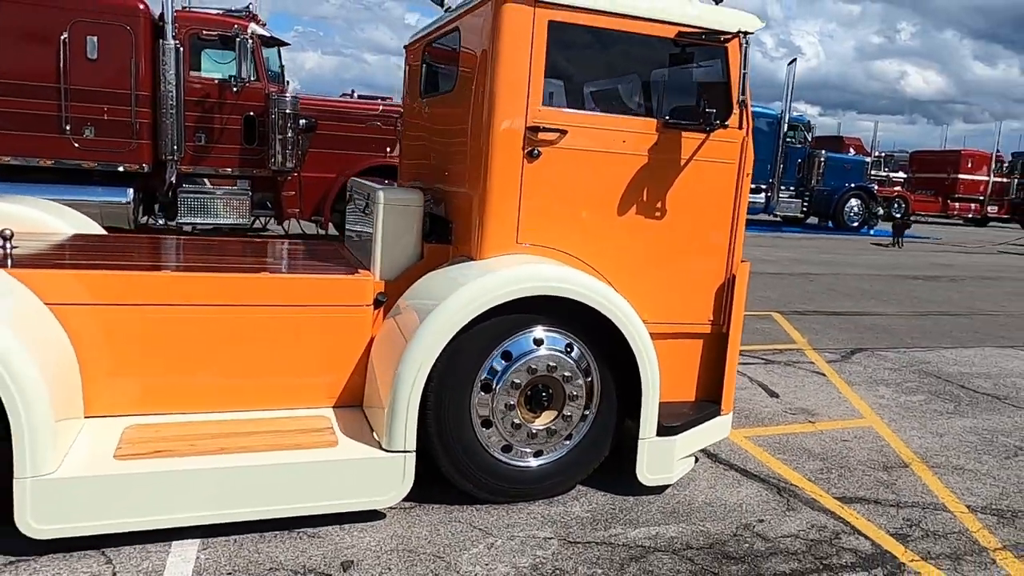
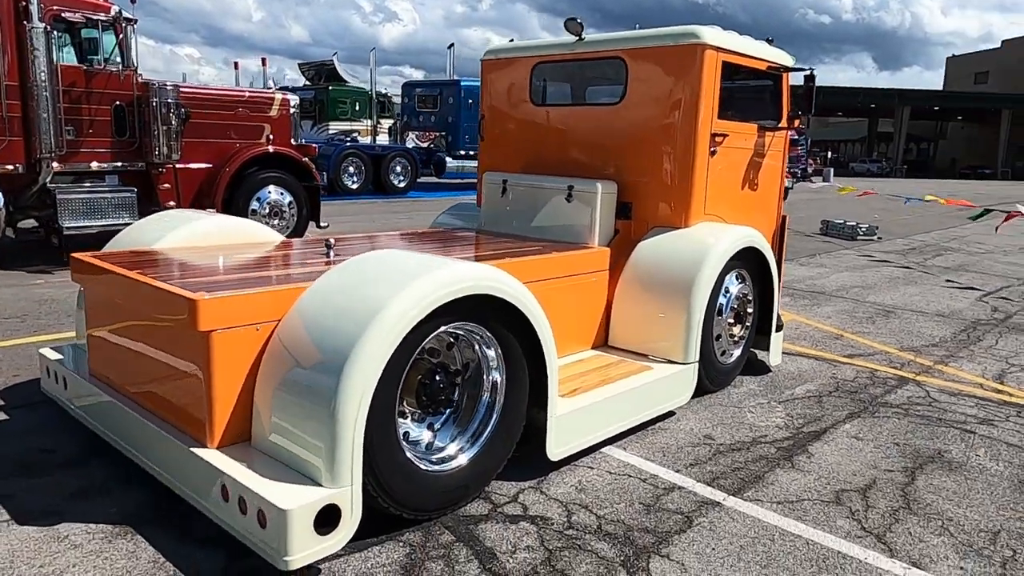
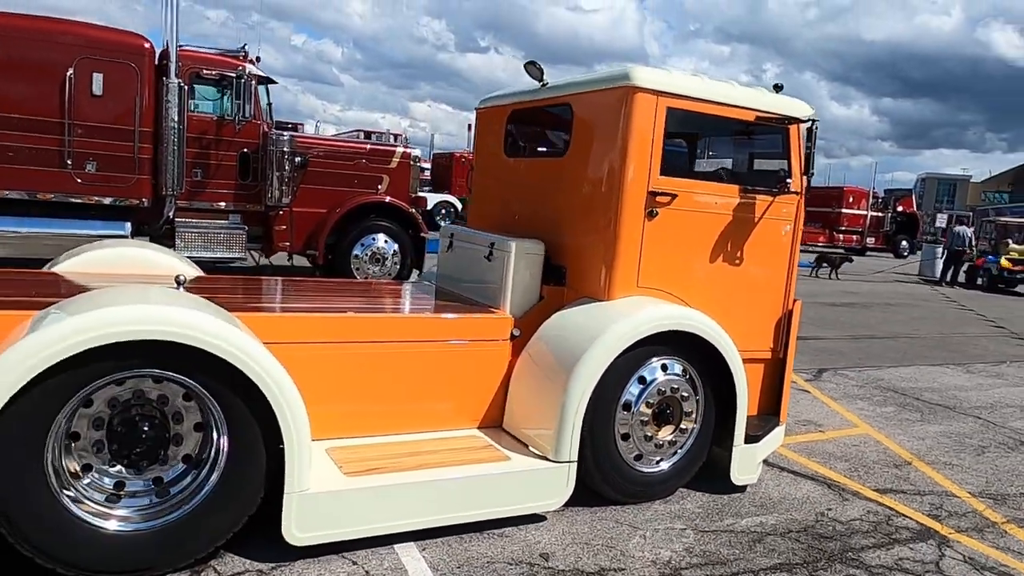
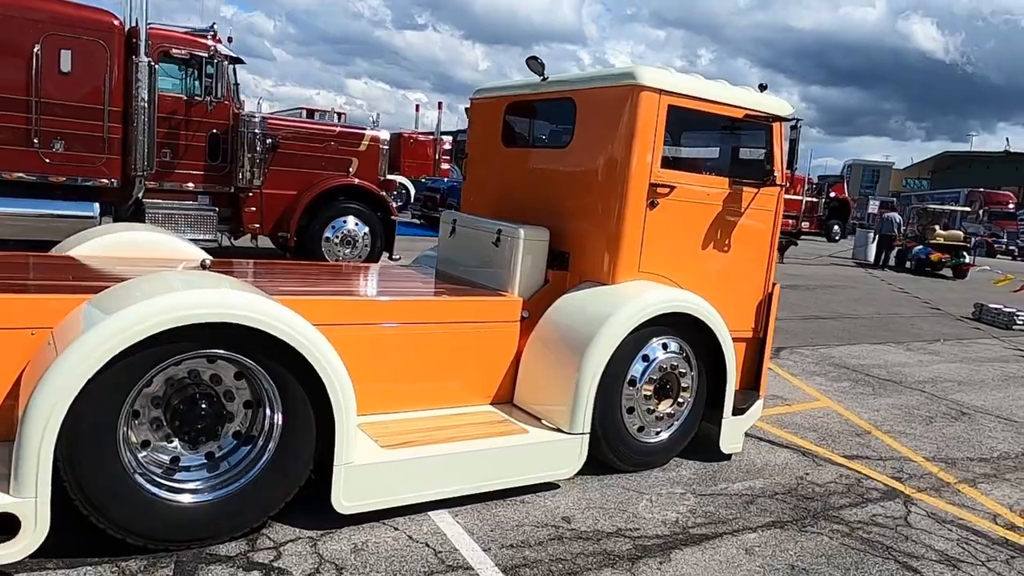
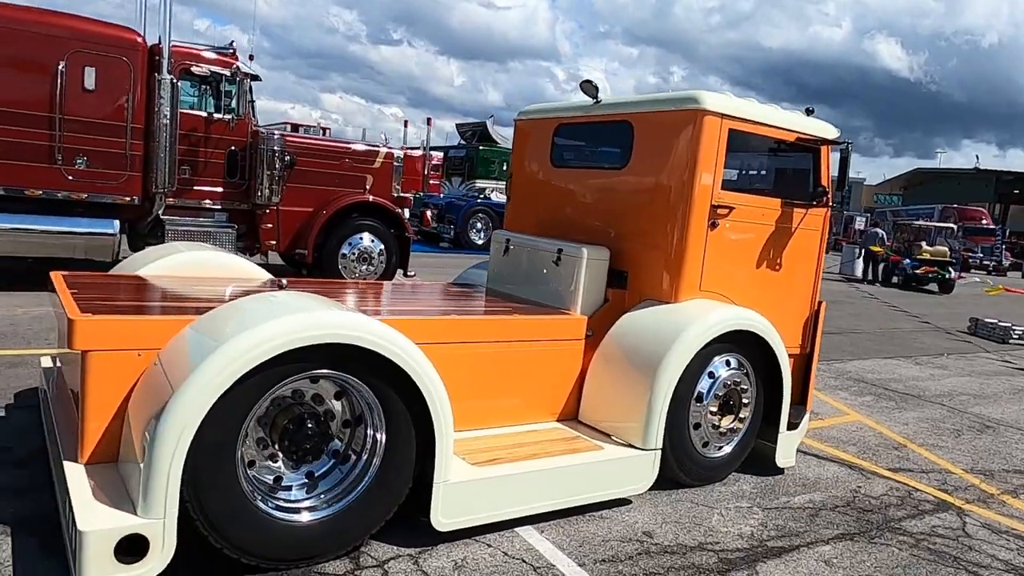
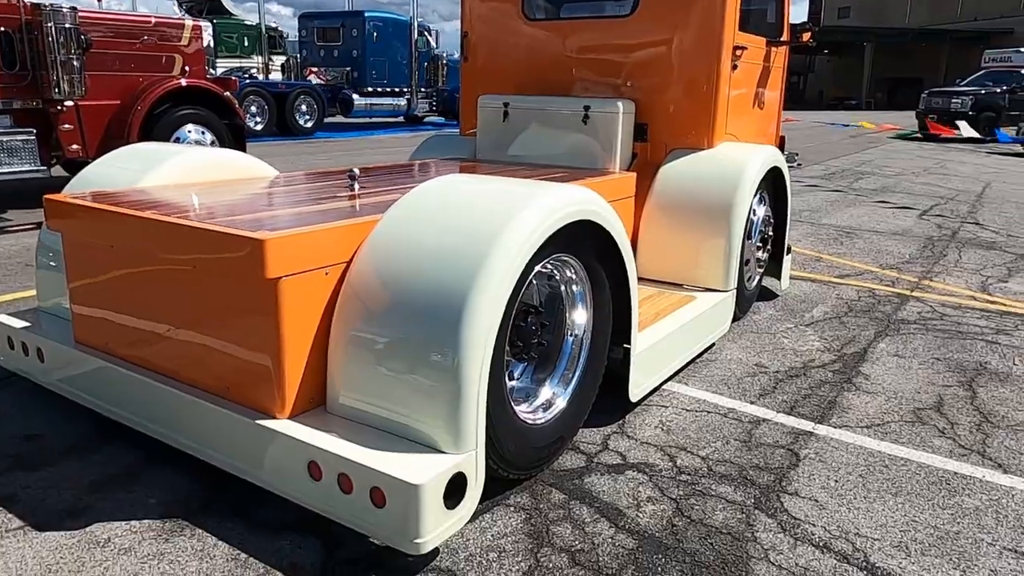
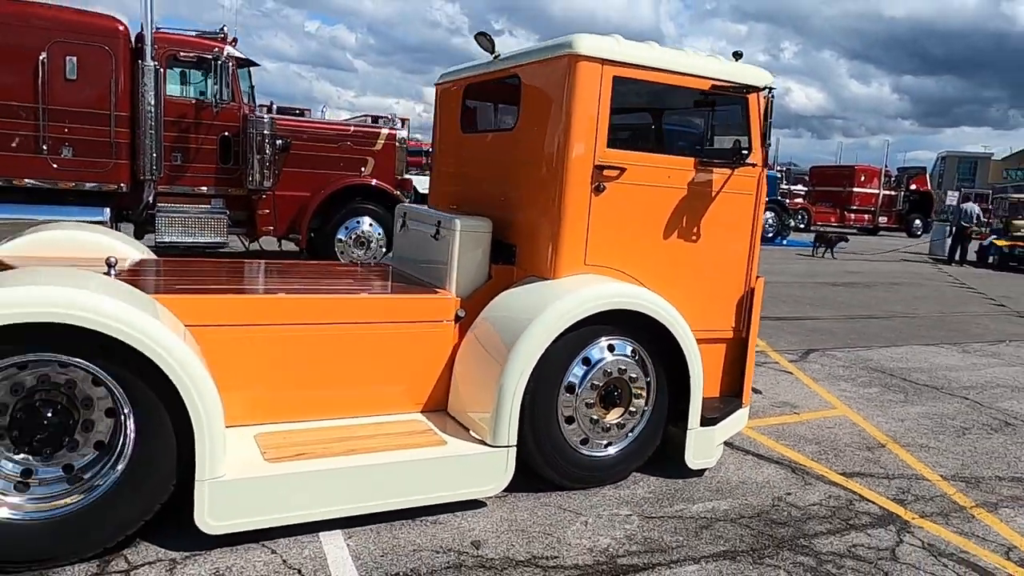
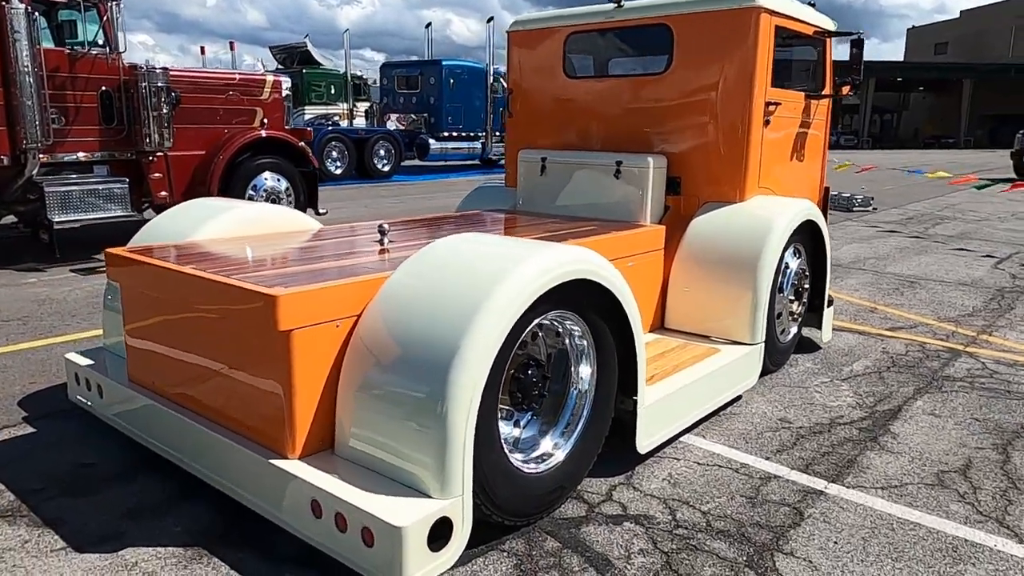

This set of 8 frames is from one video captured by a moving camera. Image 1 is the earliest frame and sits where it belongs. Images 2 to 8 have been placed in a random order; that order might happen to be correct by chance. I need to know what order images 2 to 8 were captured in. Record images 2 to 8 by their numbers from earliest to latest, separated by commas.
7, 3, 4, 5, 2, 8, 6
